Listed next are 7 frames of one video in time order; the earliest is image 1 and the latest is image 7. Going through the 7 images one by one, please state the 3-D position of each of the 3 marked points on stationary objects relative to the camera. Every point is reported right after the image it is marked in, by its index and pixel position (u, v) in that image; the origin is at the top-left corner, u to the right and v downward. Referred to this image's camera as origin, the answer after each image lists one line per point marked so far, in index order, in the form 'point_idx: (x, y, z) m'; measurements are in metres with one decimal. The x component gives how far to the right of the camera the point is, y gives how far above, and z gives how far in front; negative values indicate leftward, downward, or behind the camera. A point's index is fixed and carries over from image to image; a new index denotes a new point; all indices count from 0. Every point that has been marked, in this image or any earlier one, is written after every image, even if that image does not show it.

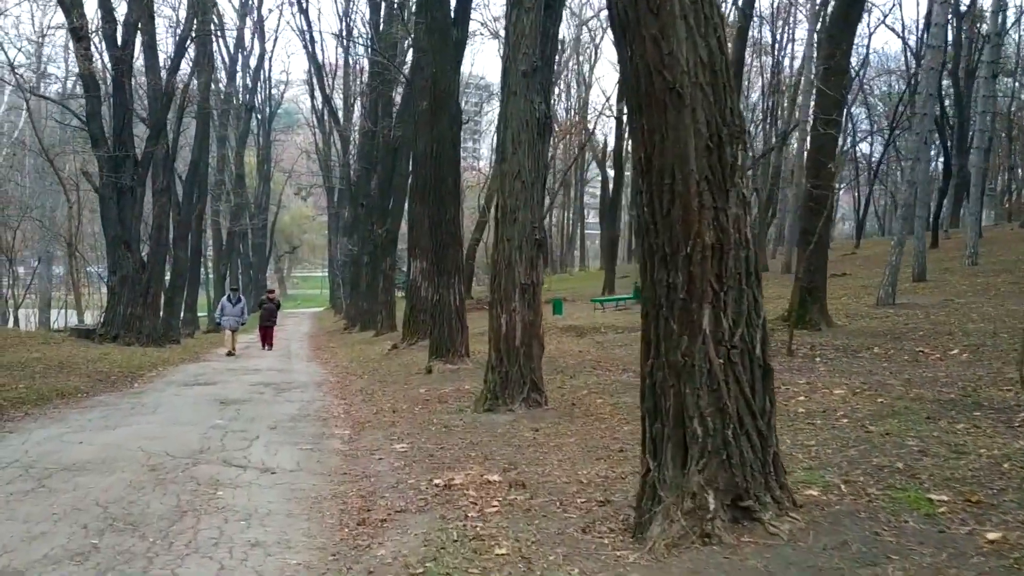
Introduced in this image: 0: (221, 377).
0: (-4.9, -1.5, +15.4) m
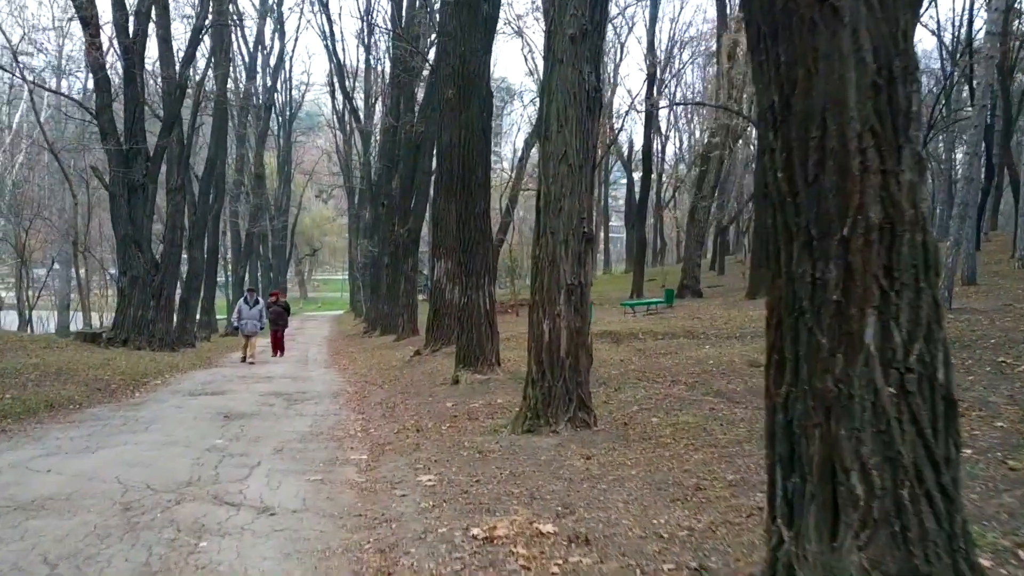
0: (-4.3, -1.5, +14.3) m
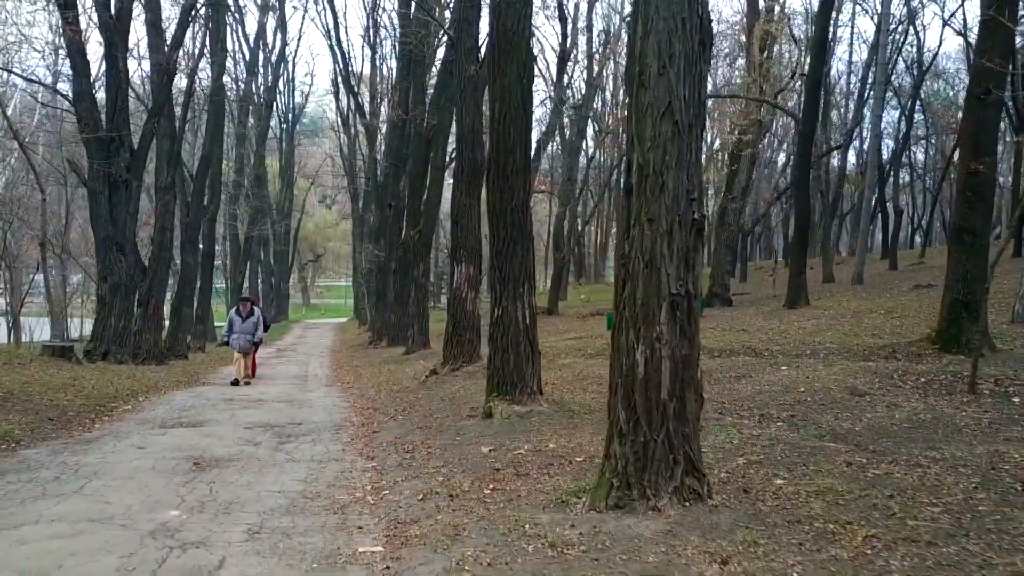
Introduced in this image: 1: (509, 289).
0: (-3.9, -1.6, +11.9) m
1: (0.0, 0.0, +9.5) m
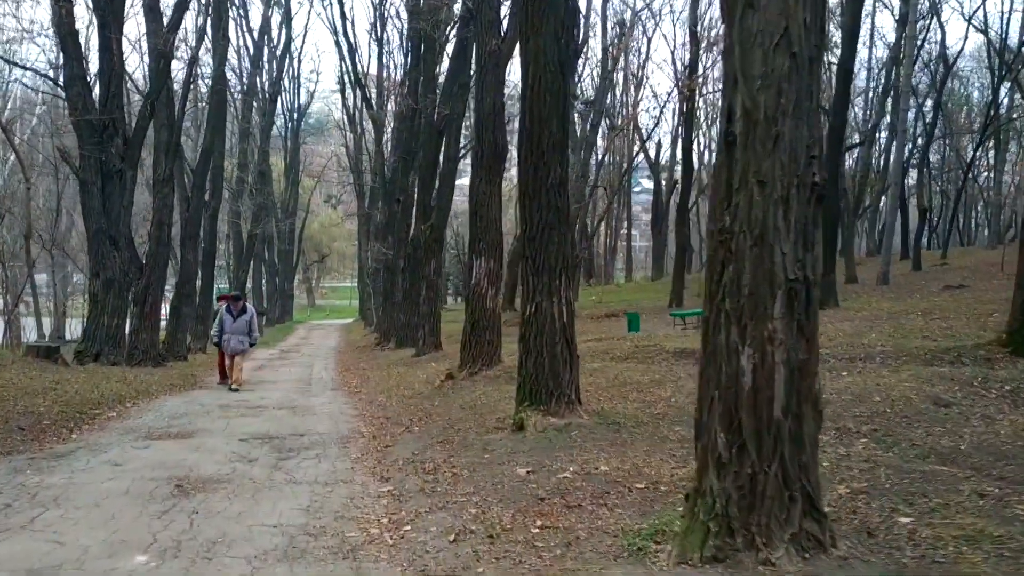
0: (-3.5, -1.6, +10.7) m
1: (+0.3, 0.0, +8.2) m
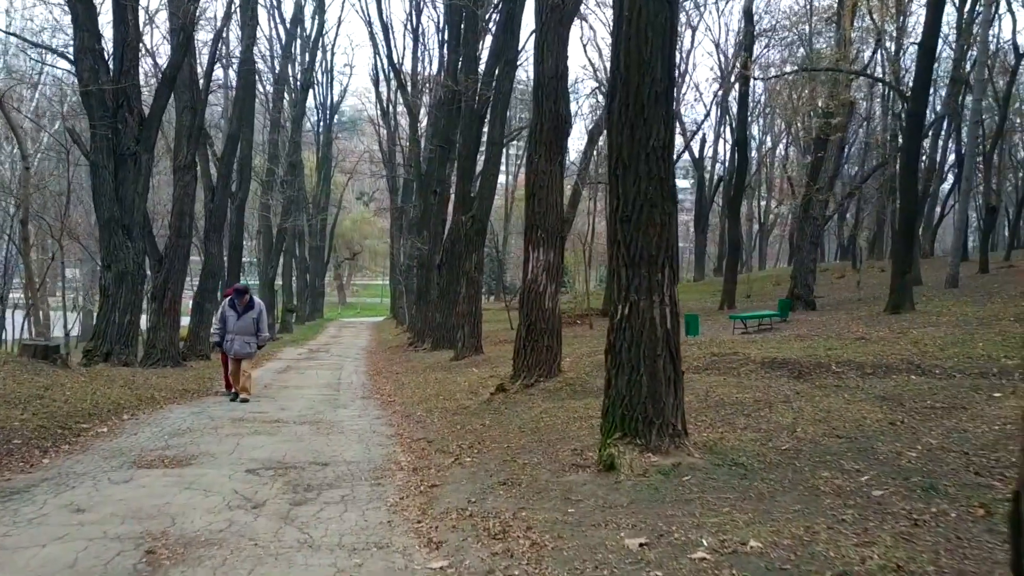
0: (-2.9, -1.5, +8.8) m
1: (+0.9, +0.1, +6.3) m
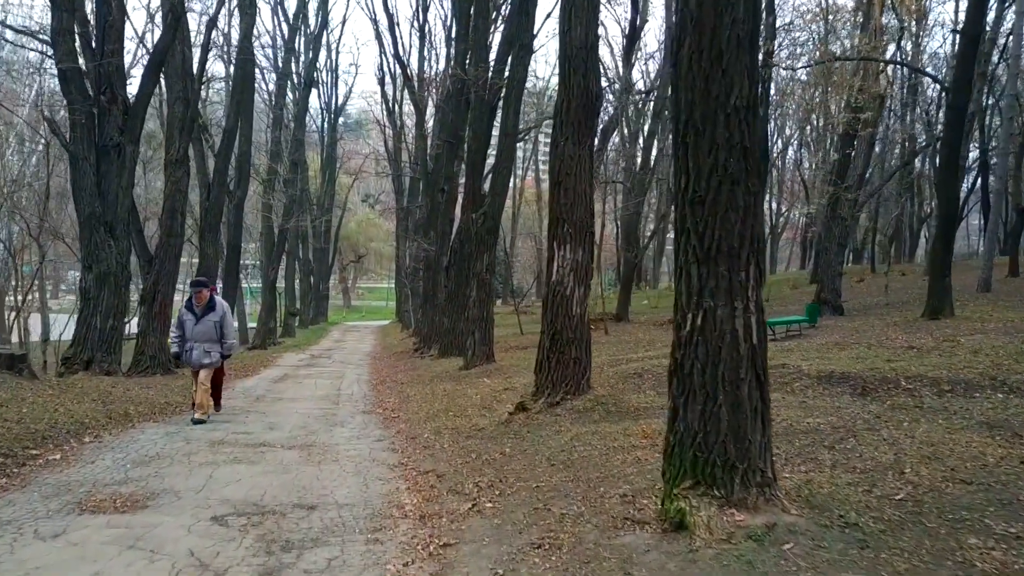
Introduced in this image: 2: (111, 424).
0: (-2.7, -1.5, +7.4) m
1: (+1.1, 0.0, +4.8) m
2: (-4.5, -1.5, +10.4) m
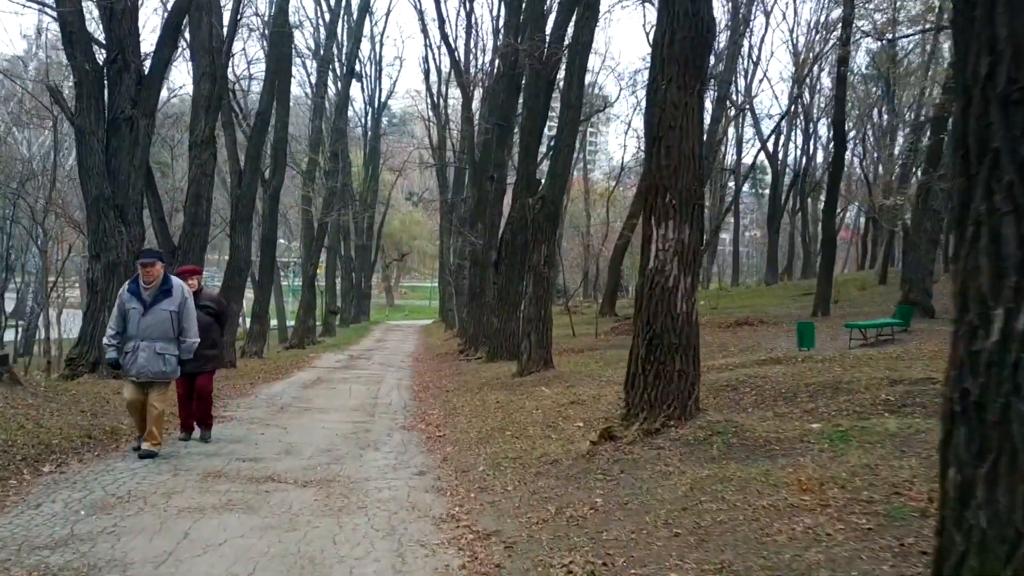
0: (-2.1, -1.4, +5.3) m
1: (+1.5, +0.1, +2.5) m
2: (-3.8, -1.4, +8.4) m
